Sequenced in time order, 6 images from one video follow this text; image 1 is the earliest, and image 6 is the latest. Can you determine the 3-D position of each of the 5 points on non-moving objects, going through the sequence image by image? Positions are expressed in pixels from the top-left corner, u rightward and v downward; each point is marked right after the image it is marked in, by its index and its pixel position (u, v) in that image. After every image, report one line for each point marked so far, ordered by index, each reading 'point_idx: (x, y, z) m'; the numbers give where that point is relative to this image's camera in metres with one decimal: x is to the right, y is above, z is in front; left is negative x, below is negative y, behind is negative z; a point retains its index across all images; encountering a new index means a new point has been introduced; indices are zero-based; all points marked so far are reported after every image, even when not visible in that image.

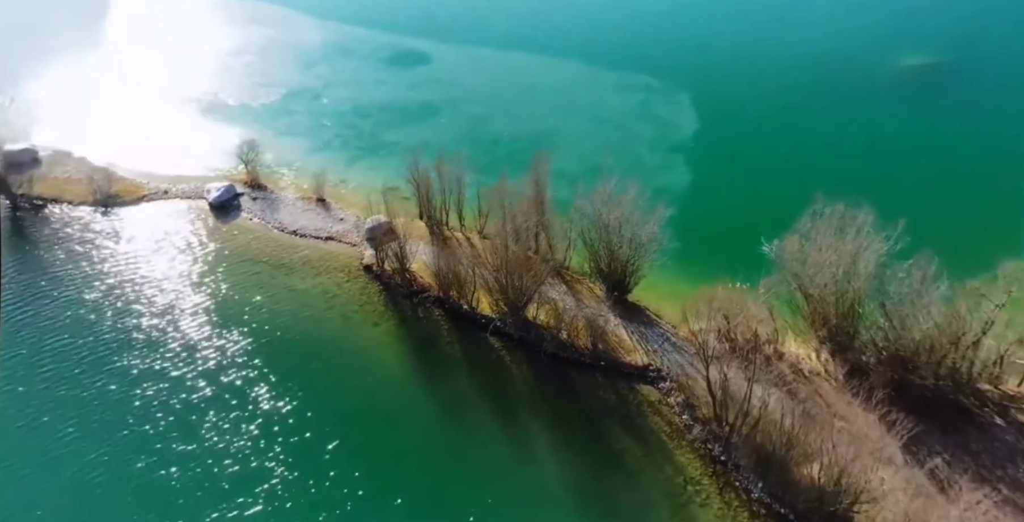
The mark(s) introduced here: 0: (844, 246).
0: (+10.2, +0.6, +18.3) m
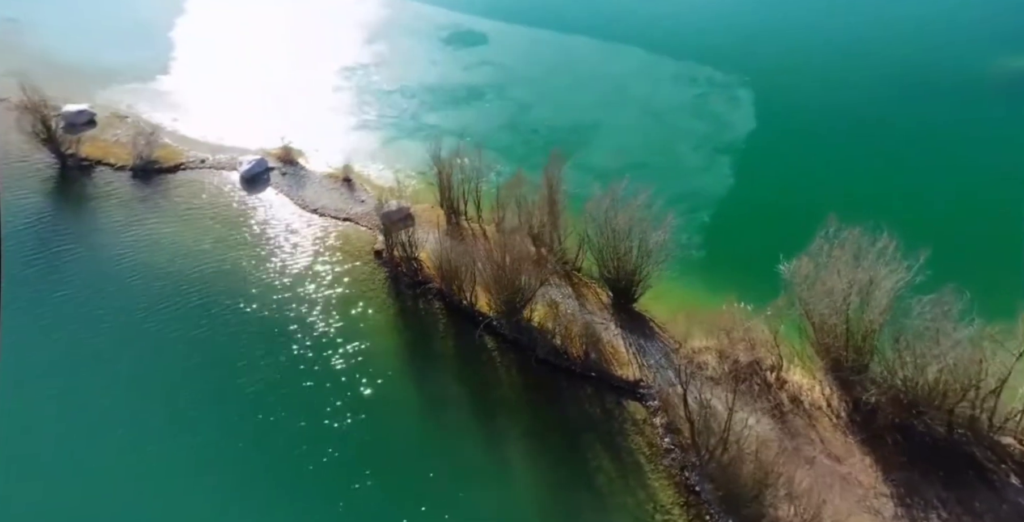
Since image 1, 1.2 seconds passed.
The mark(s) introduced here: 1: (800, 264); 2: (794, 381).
0: (+9.9, -0.3, +17.0) m
1: (+8.9, -0.1, +18.3) m
2: (+9.1, -3.9, +19.1) m
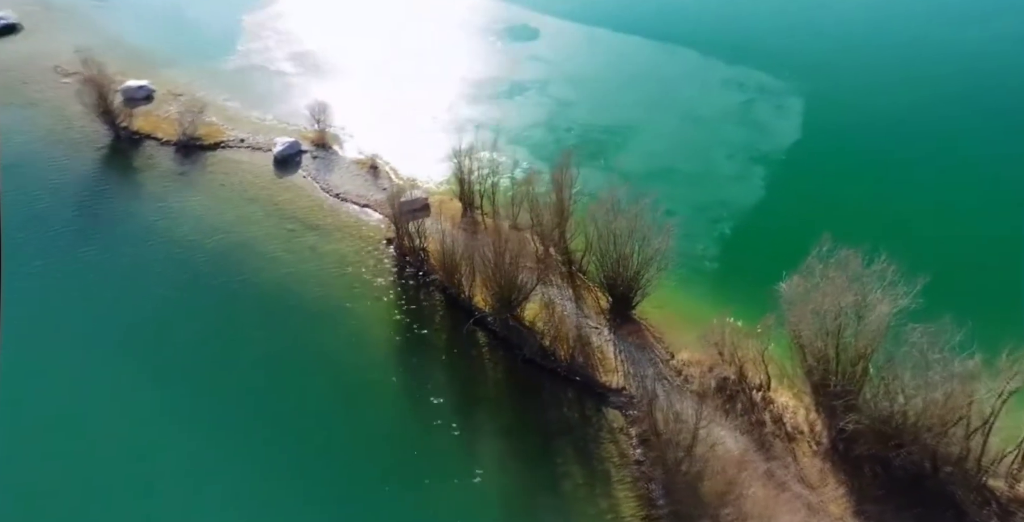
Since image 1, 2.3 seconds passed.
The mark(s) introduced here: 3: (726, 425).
0: (+9.4, -1.0, +16.5) m
1: (+8.5, -0.7, +17.9) m
2: (+8.5, -4.5, +18.7) m
3: (+6.5, -5.1, +18.1) m
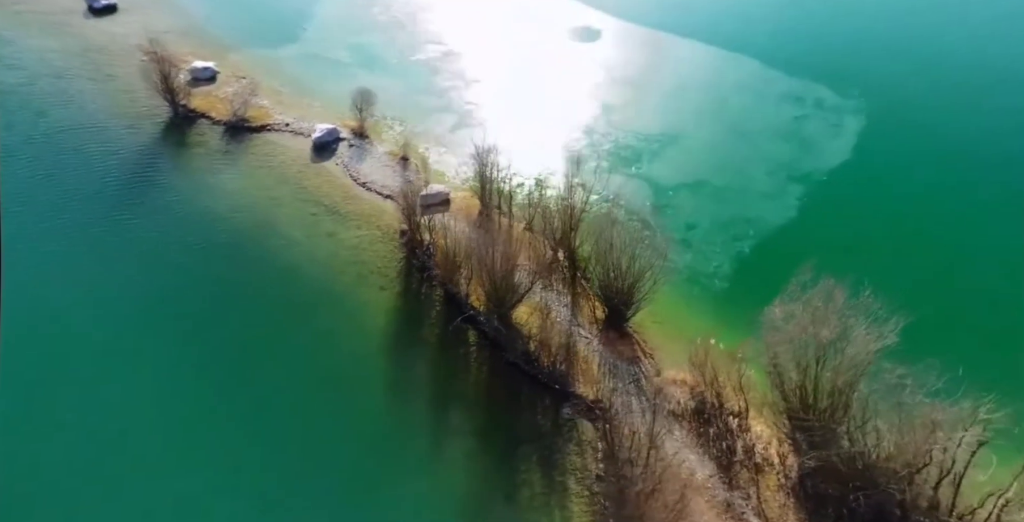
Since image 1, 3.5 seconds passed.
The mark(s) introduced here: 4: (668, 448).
0: (+8.6, -1.9, +16.0) m
1: (+7.9, -1.5, +17.5) m
2: (+7.6, -5.3, +18.3) m
3: (+5.5, -5.8, +18.0) m
4: (+4.7, -5.8, +17.9) m
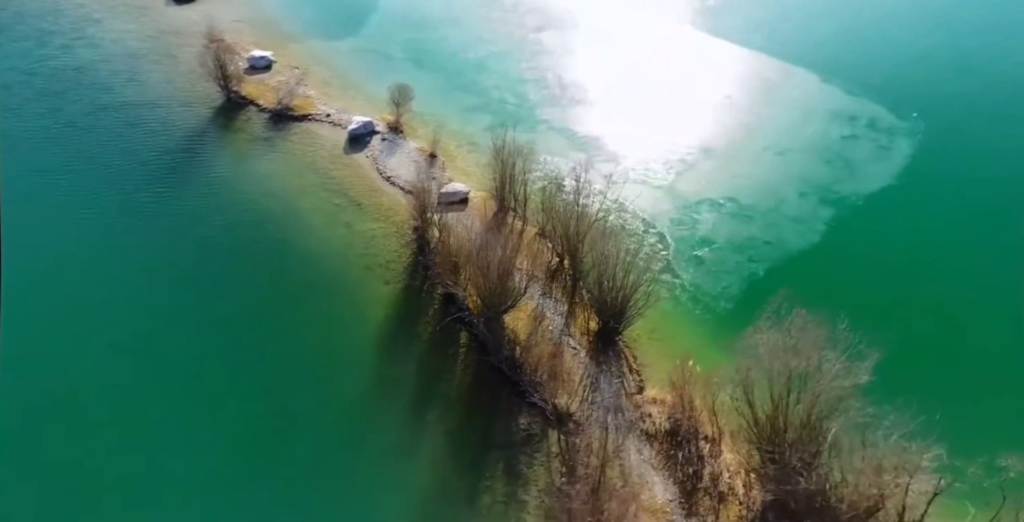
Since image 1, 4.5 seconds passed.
0: (+7.6, -2.8, +15.7) m
1: (+7.1, -2.4, +17.2) m
2: (+6.6, -6.1, +18.1) m
3: (+4.5, -6.4, +17.9) m
4: (+3.7, -6.3, +18.0) m
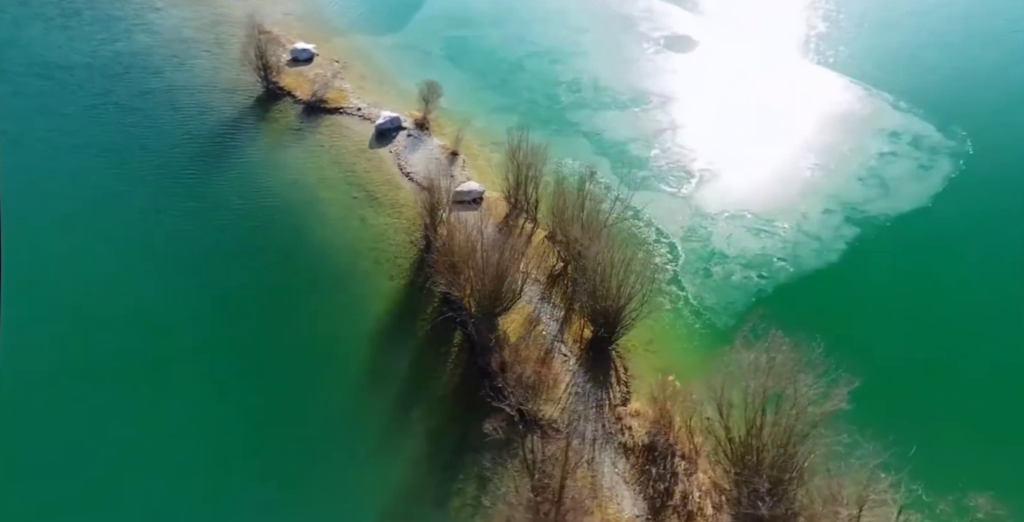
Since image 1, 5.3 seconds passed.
0: (+6.8, -3.5, +15.4) m
1: (+6.4, -2.9, +17.0) m
2: (+5.8, -6.6, +18.0) m
3: (+3.7, -6.8, +18.0) m
4: (+2.9, -6.7, +18.1) m
